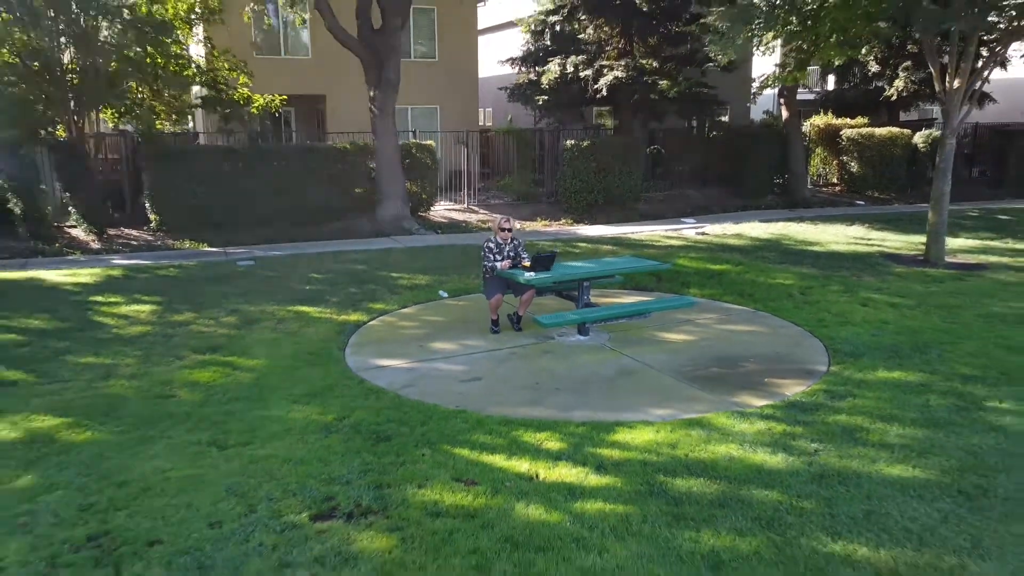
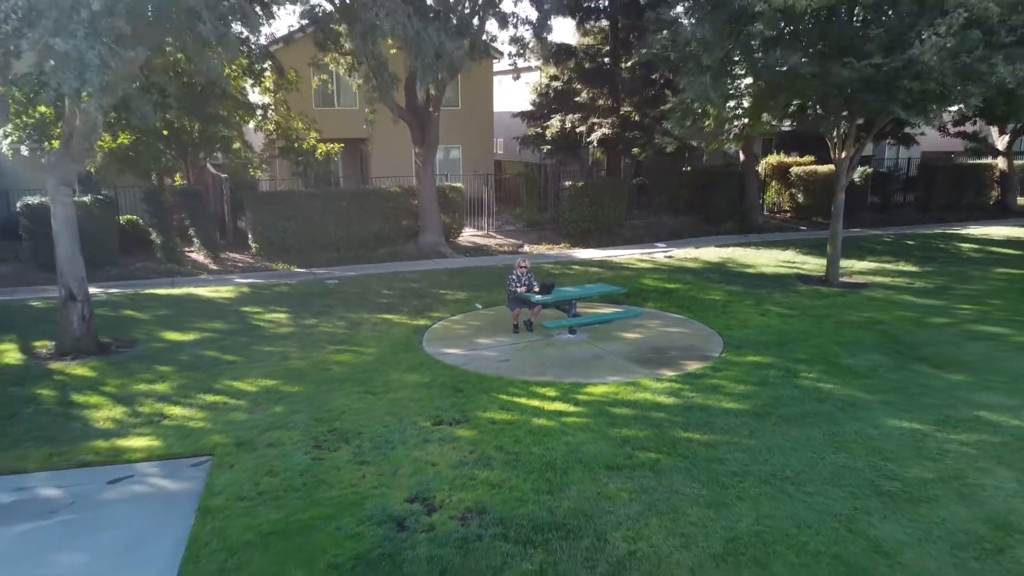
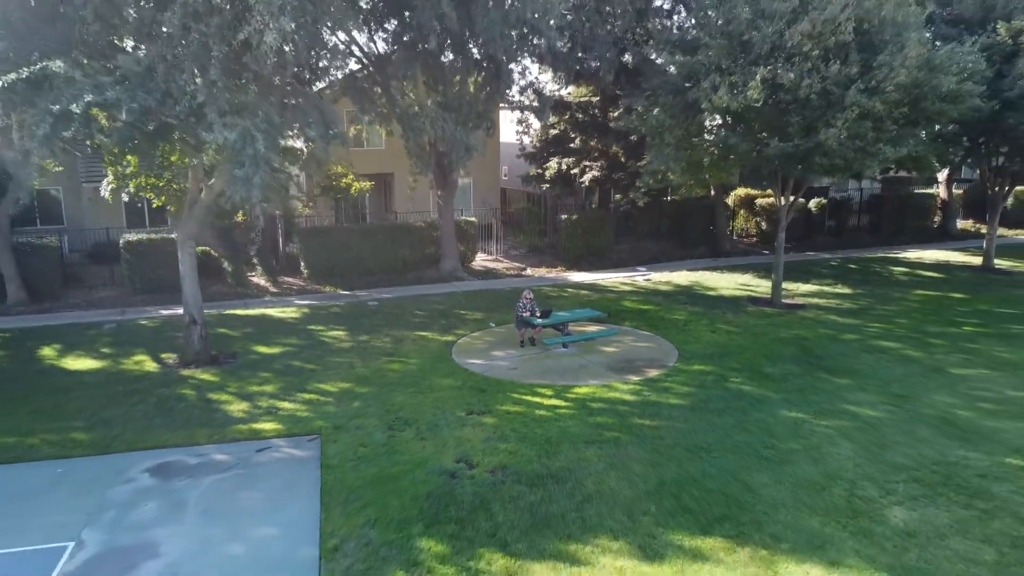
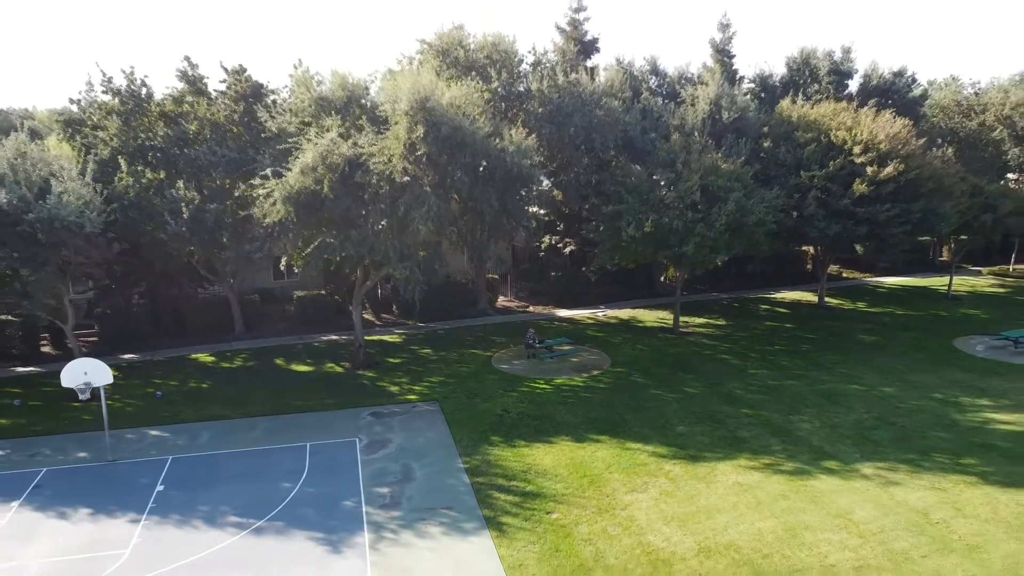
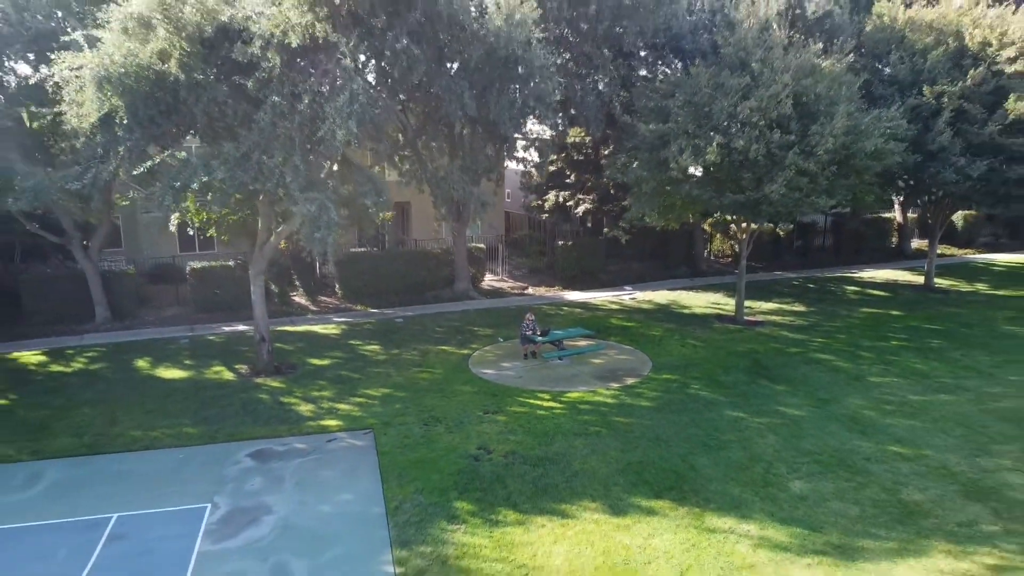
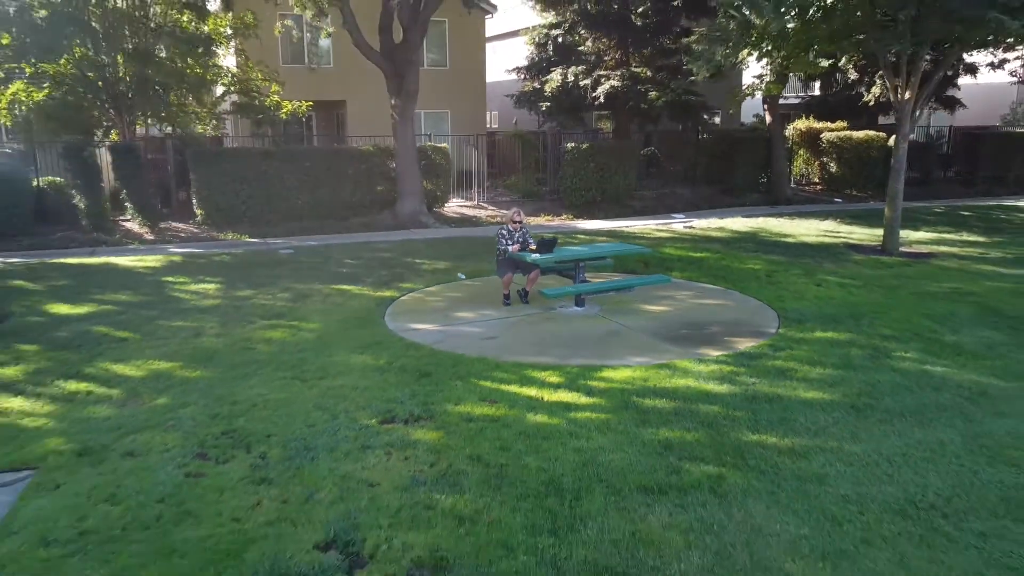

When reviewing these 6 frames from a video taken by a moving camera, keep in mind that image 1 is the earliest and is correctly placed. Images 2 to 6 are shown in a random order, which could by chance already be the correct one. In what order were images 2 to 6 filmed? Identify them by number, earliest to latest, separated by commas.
6, 2, 3, 5, 4
